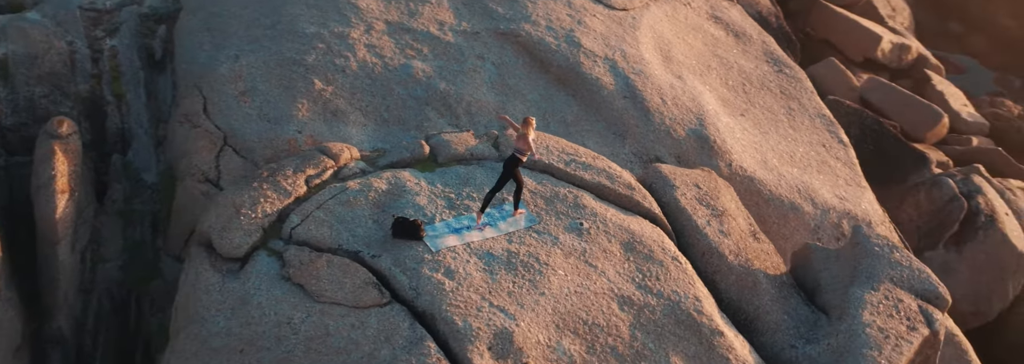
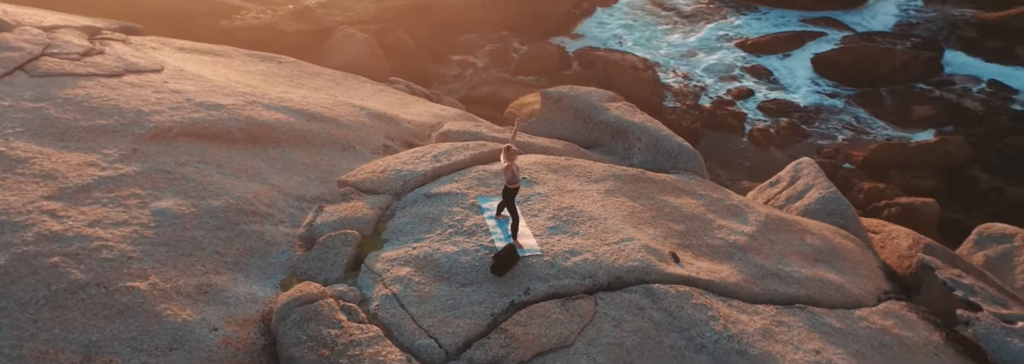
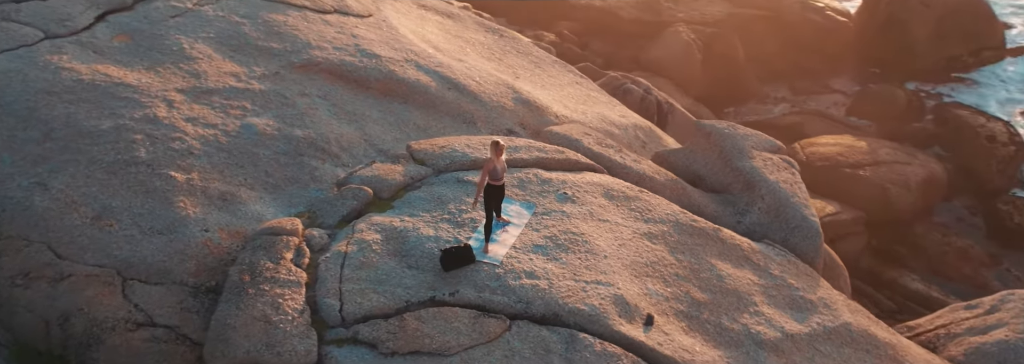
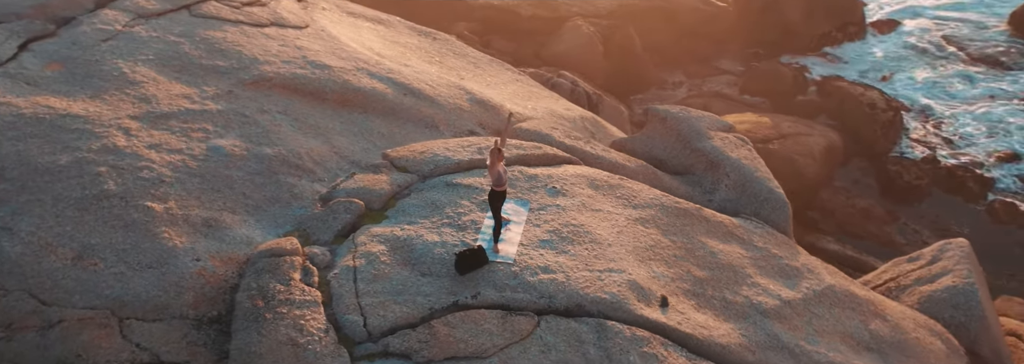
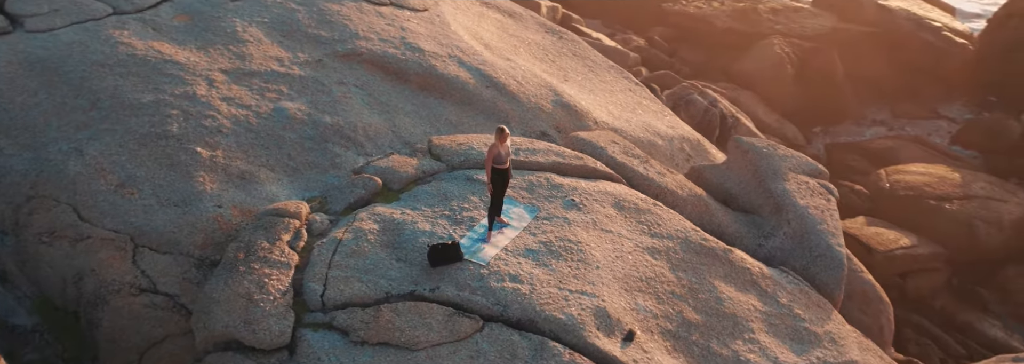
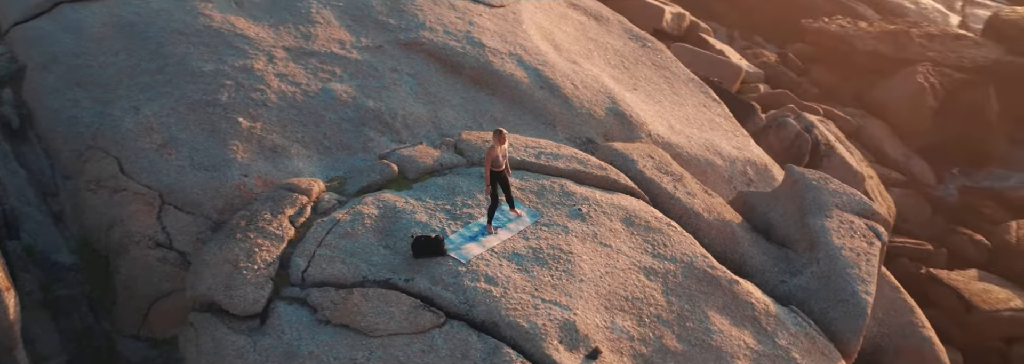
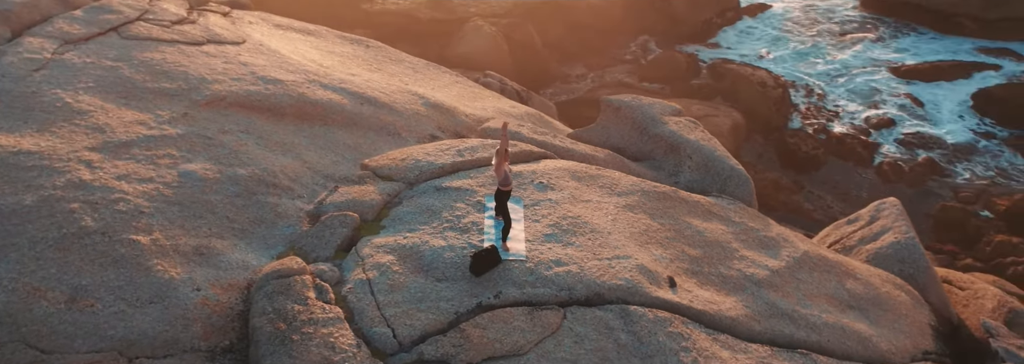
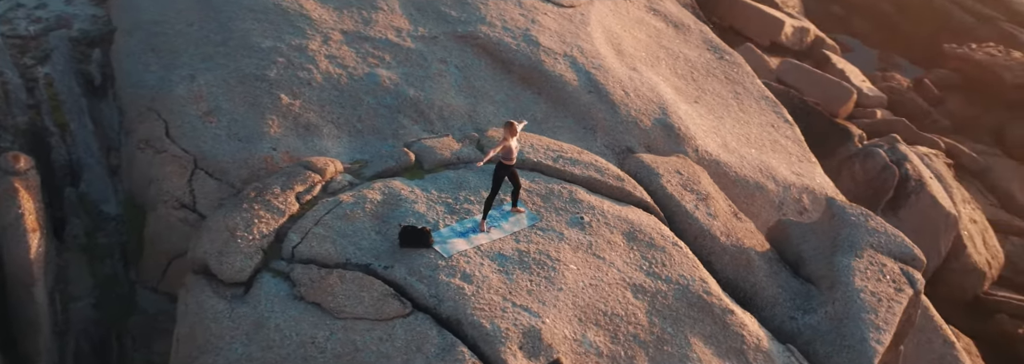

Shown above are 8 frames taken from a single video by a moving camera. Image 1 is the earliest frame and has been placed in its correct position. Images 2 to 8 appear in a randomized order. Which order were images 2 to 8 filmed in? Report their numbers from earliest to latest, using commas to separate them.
8, 6, 5, 3, 4, 7, 2
